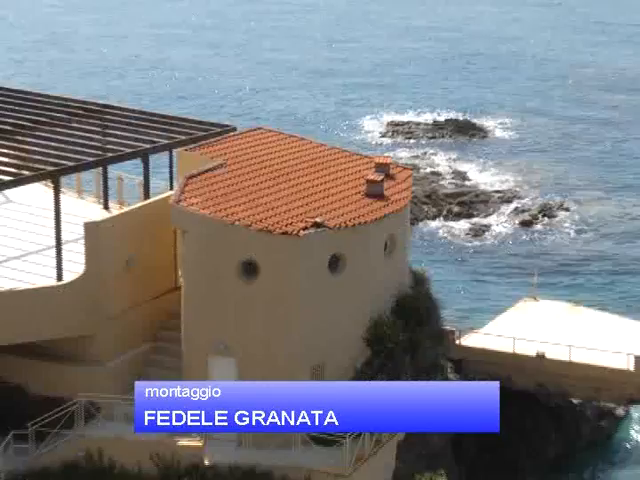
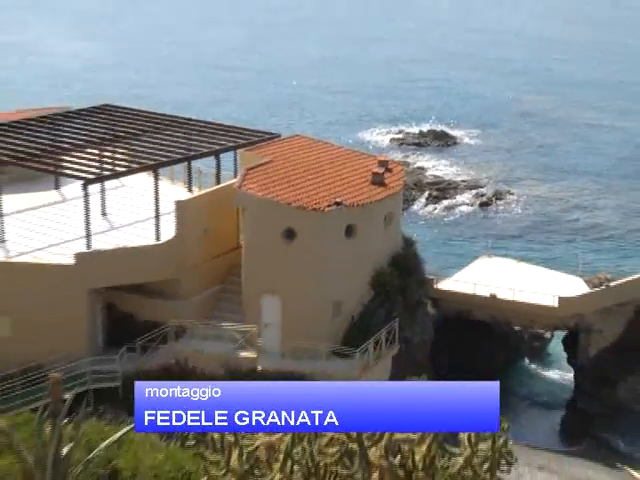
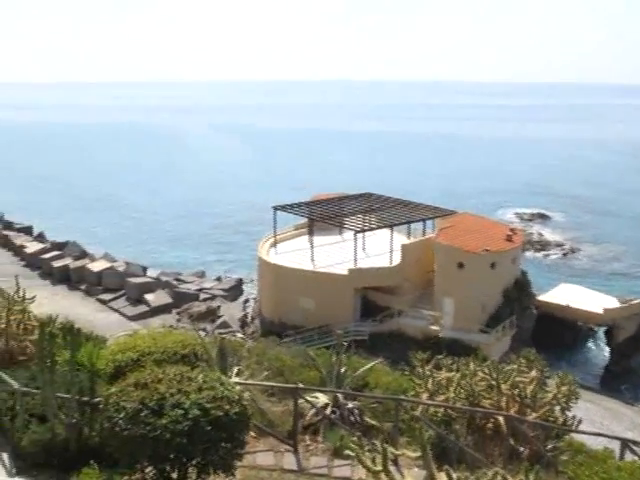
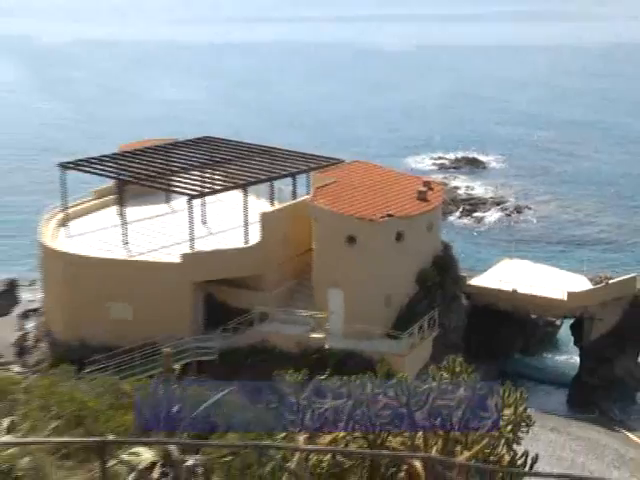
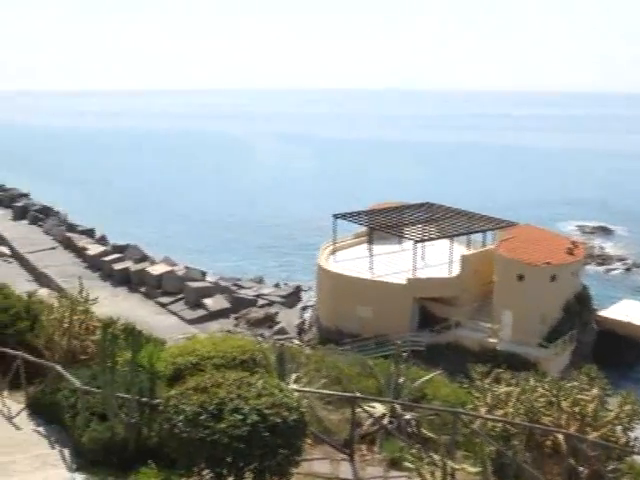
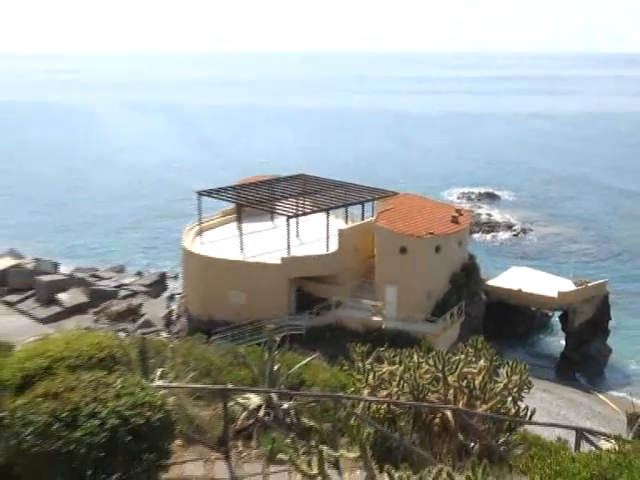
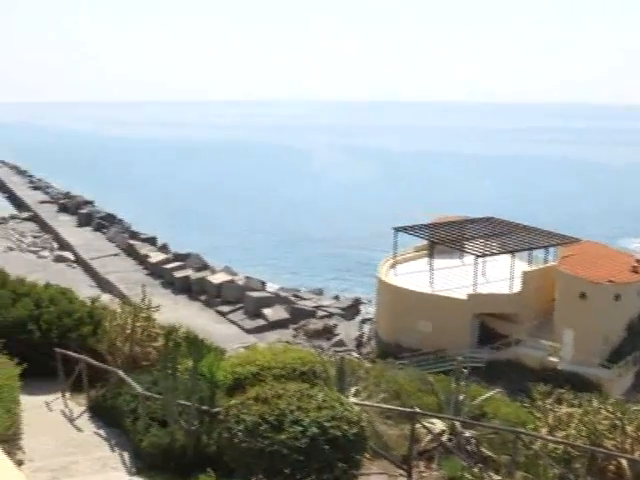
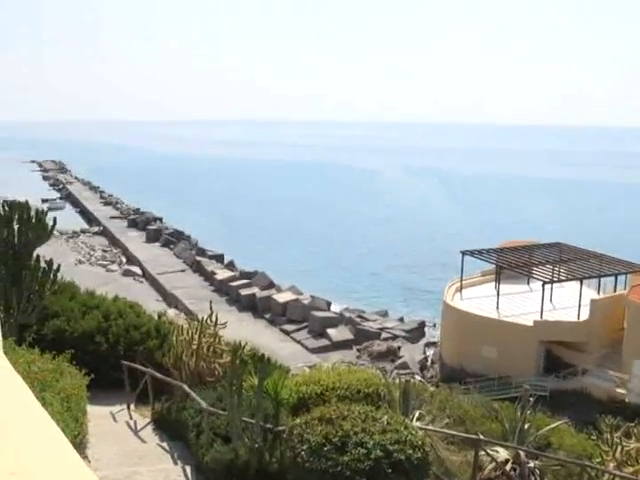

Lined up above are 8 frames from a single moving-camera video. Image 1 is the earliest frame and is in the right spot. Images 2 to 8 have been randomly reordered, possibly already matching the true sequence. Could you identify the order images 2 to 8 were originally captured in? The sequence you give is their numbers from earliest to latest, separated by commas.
2, 4, 6, 3, 5, 7, 8
